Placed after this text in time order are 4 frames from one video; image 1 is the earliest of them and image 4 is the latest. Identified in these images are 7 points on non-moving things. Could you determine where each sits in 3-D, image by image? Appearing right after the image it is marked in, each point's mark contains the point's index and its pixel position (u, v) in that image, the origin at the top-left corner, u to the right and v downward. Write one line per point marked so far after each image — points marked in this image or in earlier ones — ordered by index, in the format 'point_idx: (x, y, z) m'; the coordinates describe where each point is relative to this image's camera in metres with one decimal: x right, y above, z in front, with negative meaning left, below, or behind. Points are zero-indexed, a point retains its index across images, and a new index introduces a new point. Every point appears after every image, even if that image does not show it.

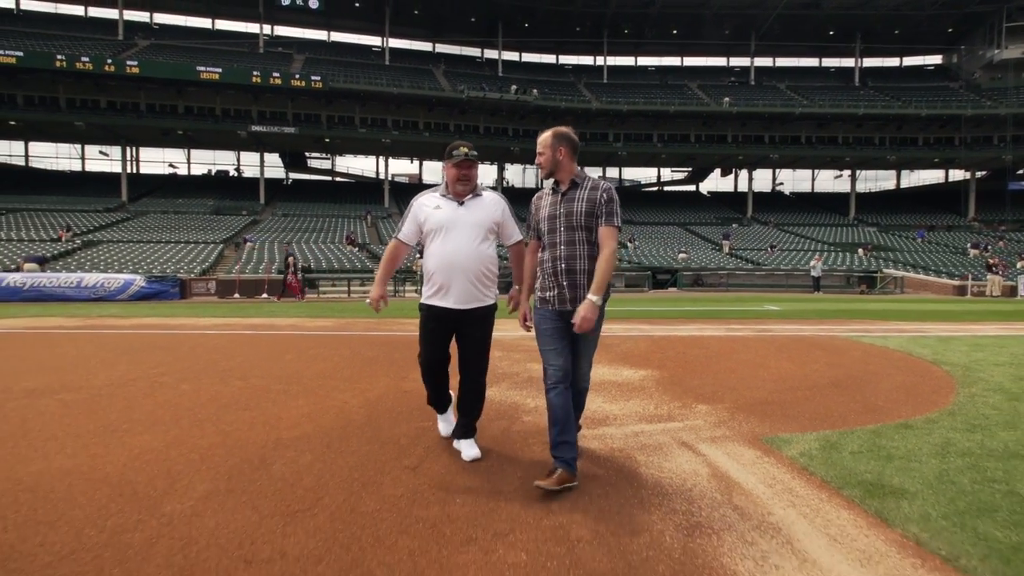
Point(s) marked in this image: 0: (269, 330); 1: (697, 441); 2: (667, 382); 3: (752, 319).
0: (-3.6, -0.6, +8.5) m
1: (+1.0, -0.8, +3.1) m
2: (+1.3, -0.8, +4.5) m
3: (+4.4, -0.6, +10.3) m
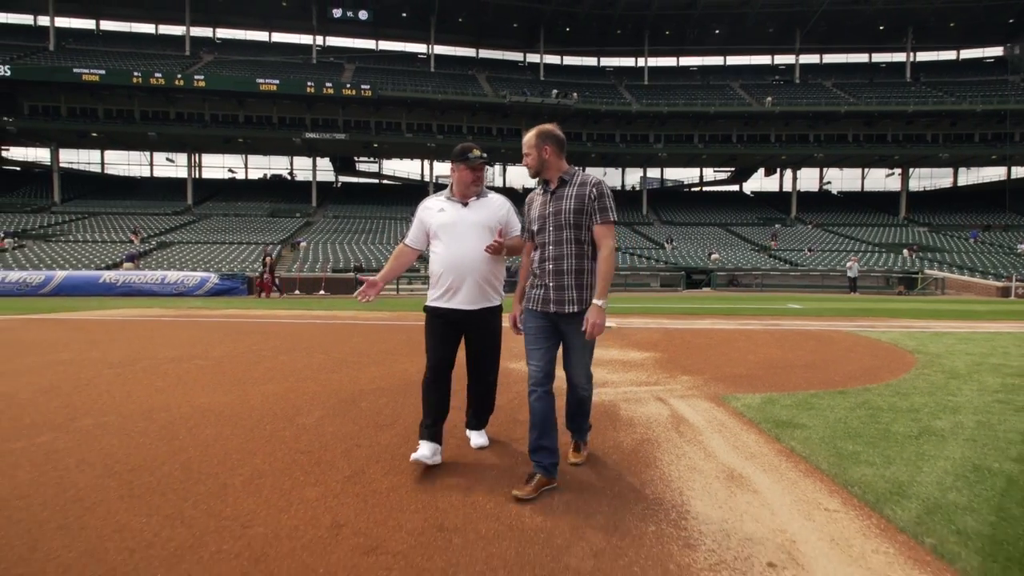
0: (-3.1, -0.6, +9.8) m
1: (+1.2, -0.8, +4.1) m
2: (+1.5, -0.7, +5.5) m
3: (+5.1, -0.5, +11.0) m
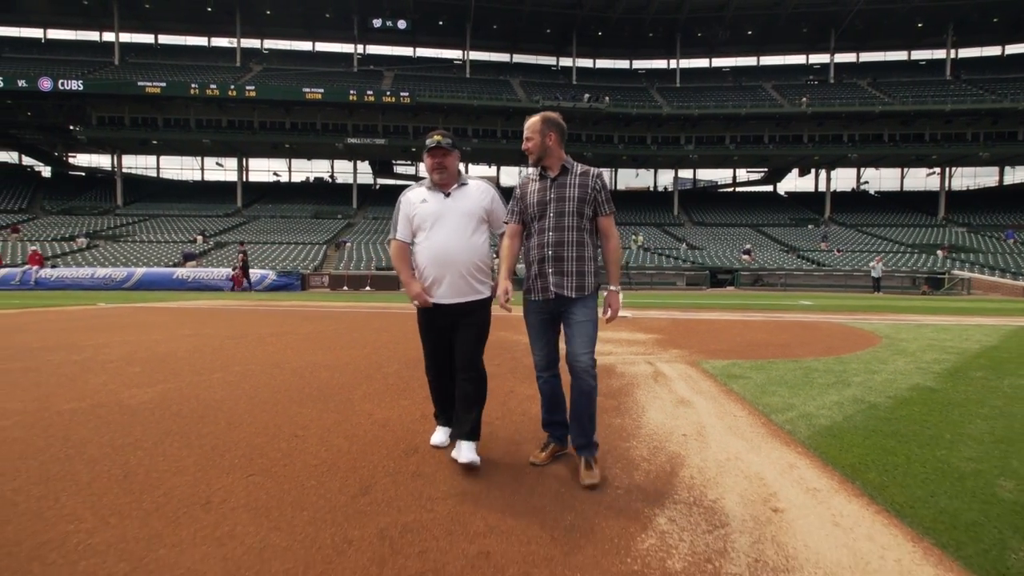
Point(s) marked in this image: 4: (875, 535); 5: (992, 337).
0: (-2.5, -0.5, +11.2) m
1: (+1.4, -0.7, +5.3) m
2: (+1.8, -0.6, +6.7) m
3: (+5.7, -0.5, +12.0) m
4: (+1.3, -0.9, +1.9) m
5: (+6.1, -0.6, +7.1) m
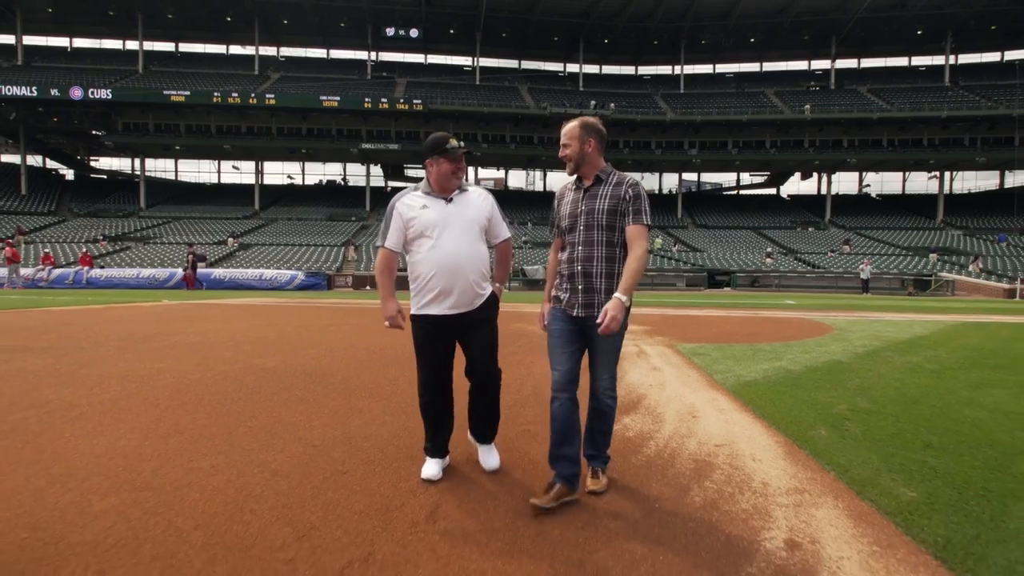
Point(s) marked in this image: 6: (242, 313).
0: (-2.2, -0.4, +12.8) m
1: (+1.6, -0.7, +6.9) m
2: (+2.1, -0.6, +8.2) m
3: (+6.0, -0.5, +13.5) m
4: (+1.4, -0.8, +3.5) m
5: (+6.4, -0.6, +8.6) m
6: (-5.0, -0.5, +10.1) m
